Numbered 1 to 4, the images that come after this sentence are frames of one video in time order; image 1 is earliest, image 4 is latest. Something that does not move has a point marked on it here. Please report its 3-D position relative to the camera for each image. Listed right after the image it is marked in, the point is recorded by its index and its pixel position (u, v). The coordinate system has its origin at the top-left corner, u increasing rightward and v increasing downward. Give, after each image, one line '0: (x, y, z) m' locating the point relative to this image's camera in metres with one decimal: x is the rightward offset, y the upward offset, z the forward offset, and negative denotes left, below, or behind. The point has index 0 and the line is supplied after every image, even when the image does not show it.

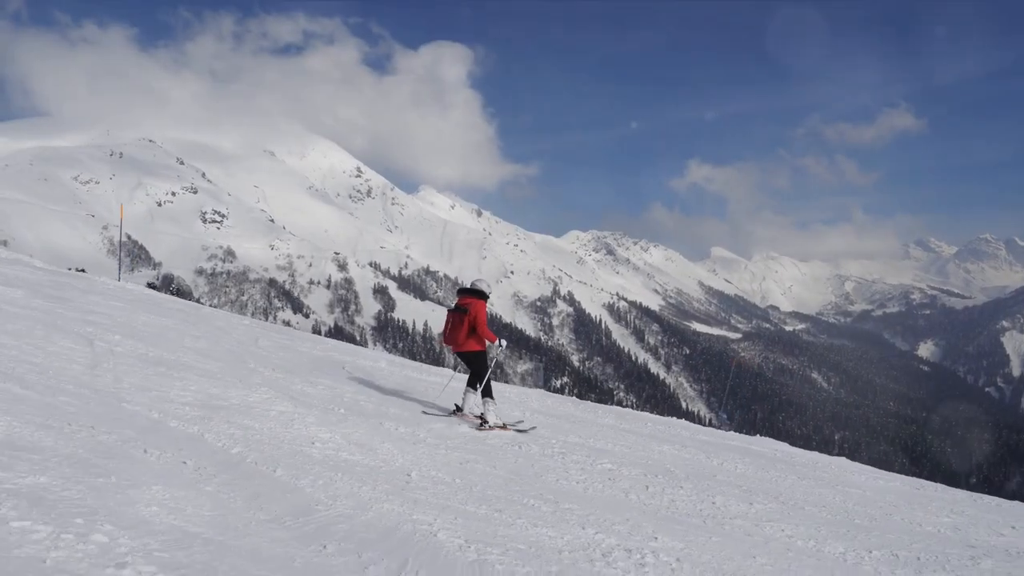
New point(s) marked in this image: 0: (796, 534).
0: (+5.0, -4.4, +11.0) m
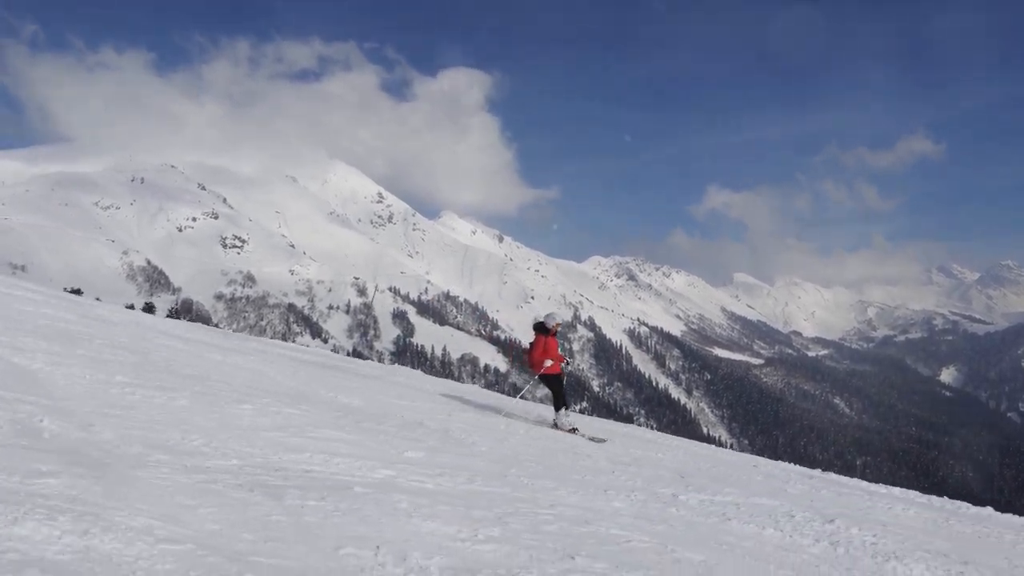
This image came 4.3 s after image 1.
0: (-9.2, -1.4, +11.9) m
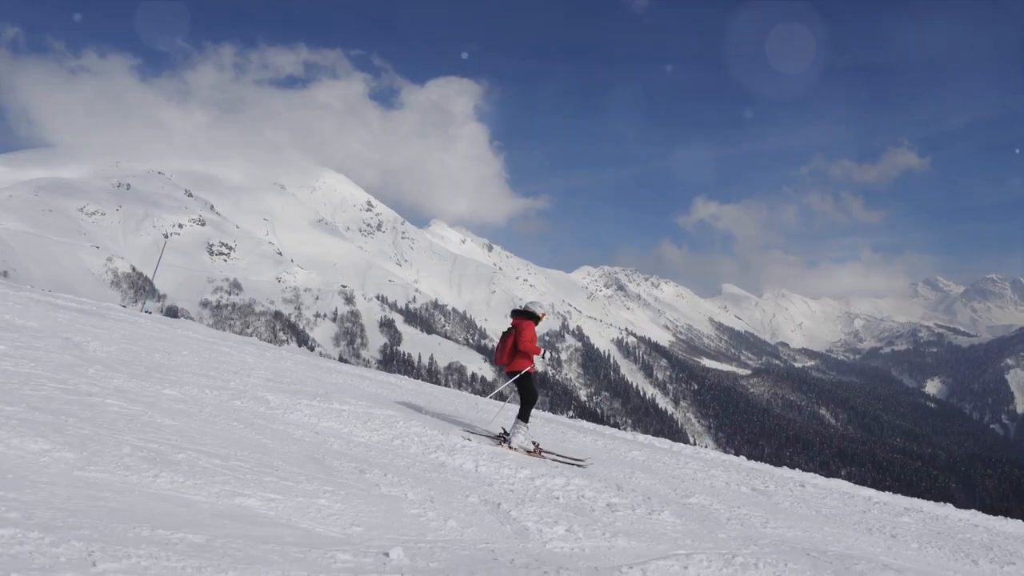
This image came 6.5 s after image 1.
0: (-17.9, +0.6, +12.7) m
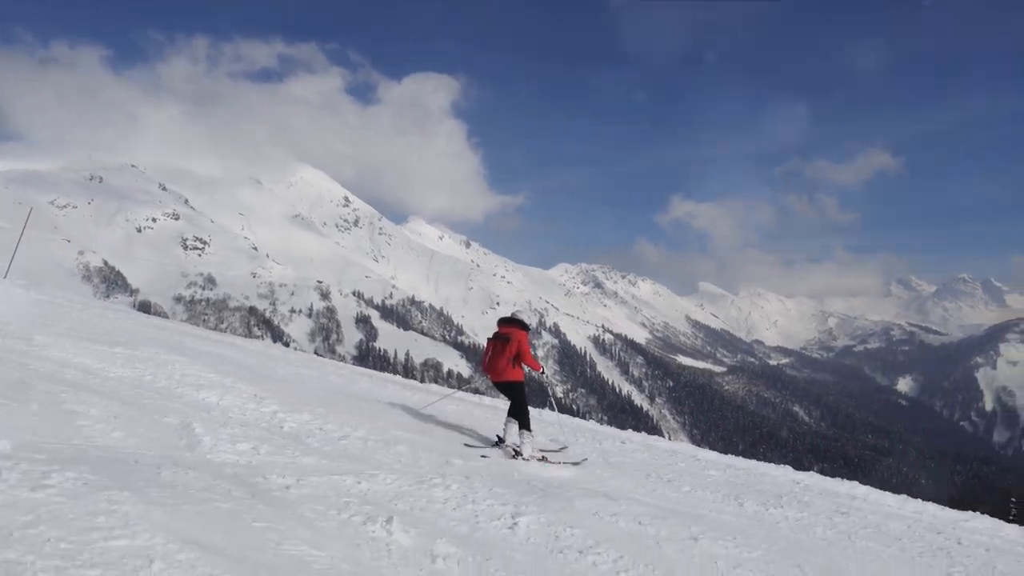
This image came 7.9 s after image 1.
0: (-23.3, +1.9, +12.6) m
